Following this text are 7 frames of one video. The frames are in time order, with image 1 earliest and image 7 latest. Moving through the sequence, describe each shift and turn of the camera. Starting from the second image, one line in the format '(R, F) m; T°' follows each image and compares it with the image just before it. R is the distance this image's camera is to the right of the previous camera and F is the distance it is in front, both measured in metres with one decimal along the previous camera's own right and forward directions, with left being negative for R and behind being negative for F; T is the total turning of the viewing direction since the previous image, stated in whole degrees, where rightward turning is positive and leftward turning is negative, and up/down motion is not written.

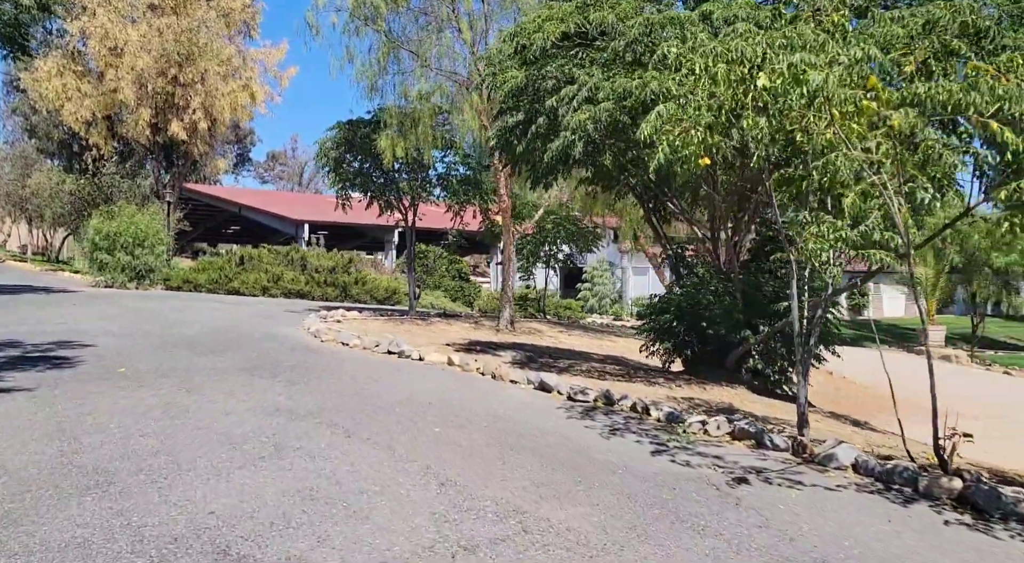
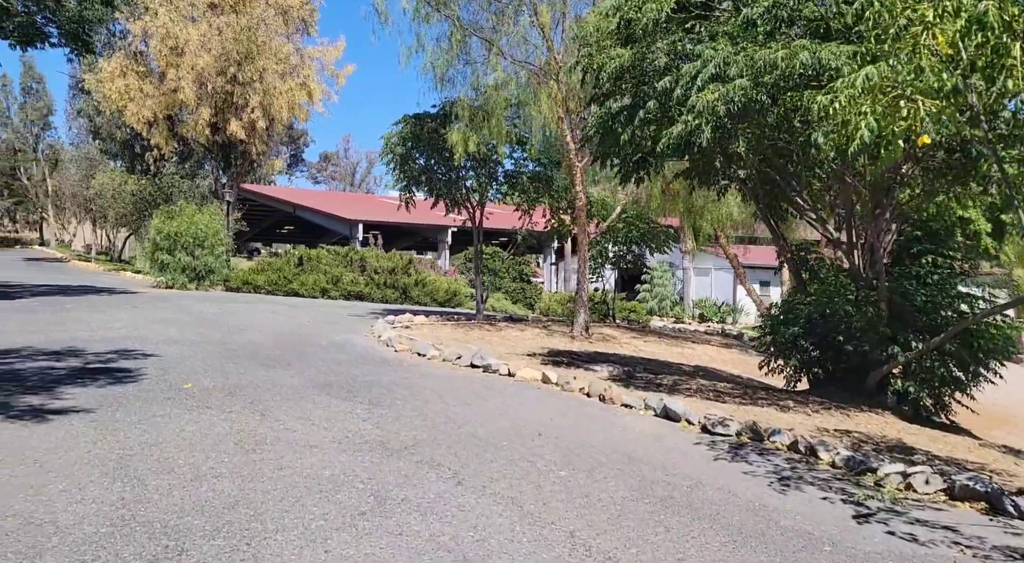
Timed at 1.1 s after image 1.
(-0.6, +0.9) m; -4°
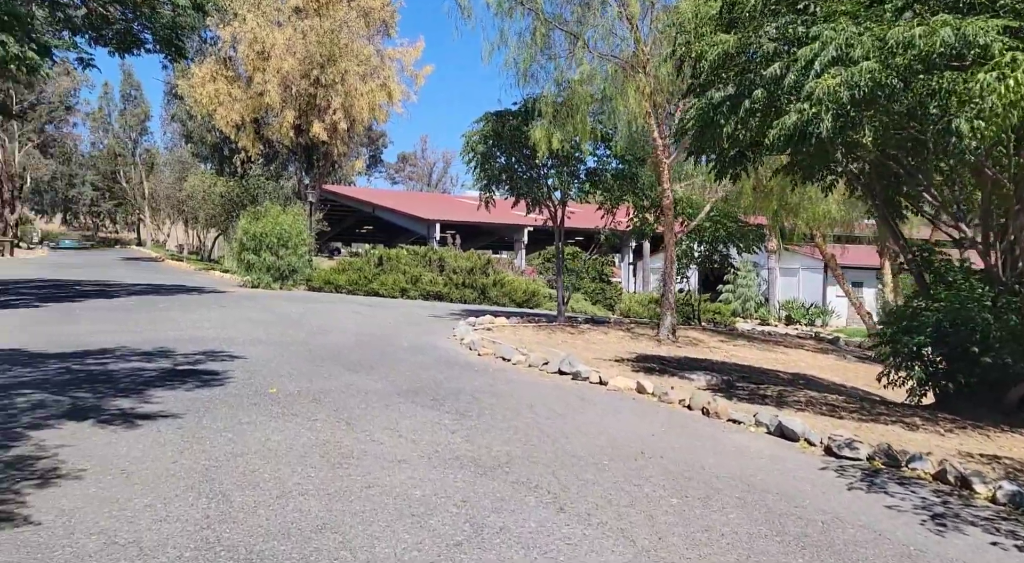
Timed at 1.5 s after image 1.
(-0.2, +0.4) m; -6°
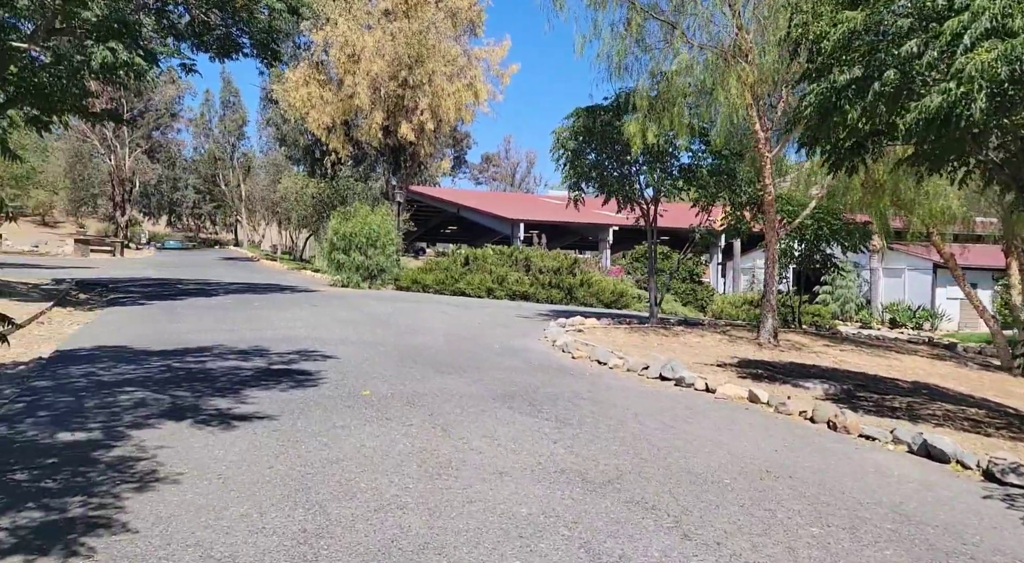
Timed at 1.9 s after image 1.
(-0.2, +0.3) m; -6°
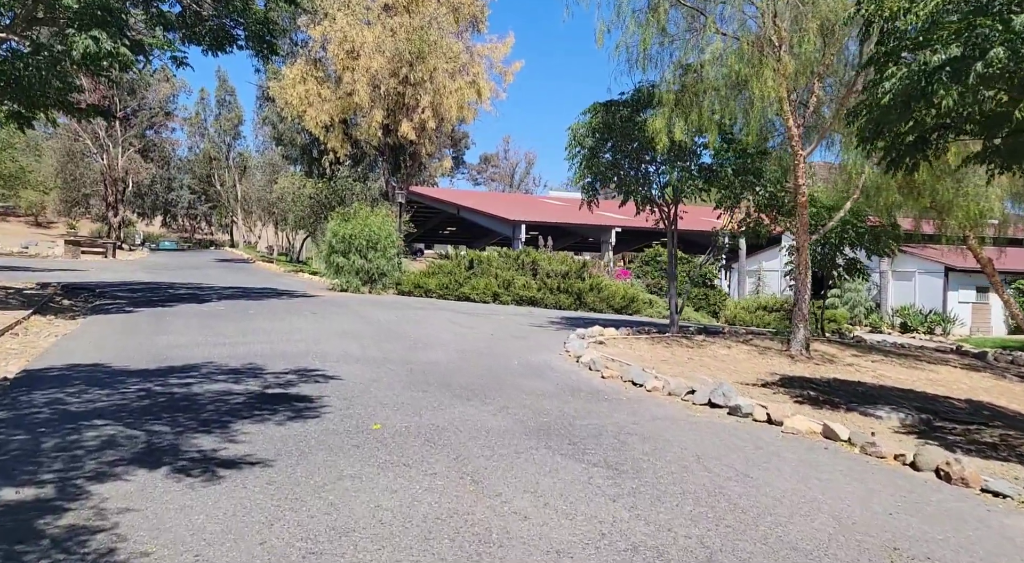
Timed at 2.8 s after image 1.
(-0.3, +0.9) m; 0°
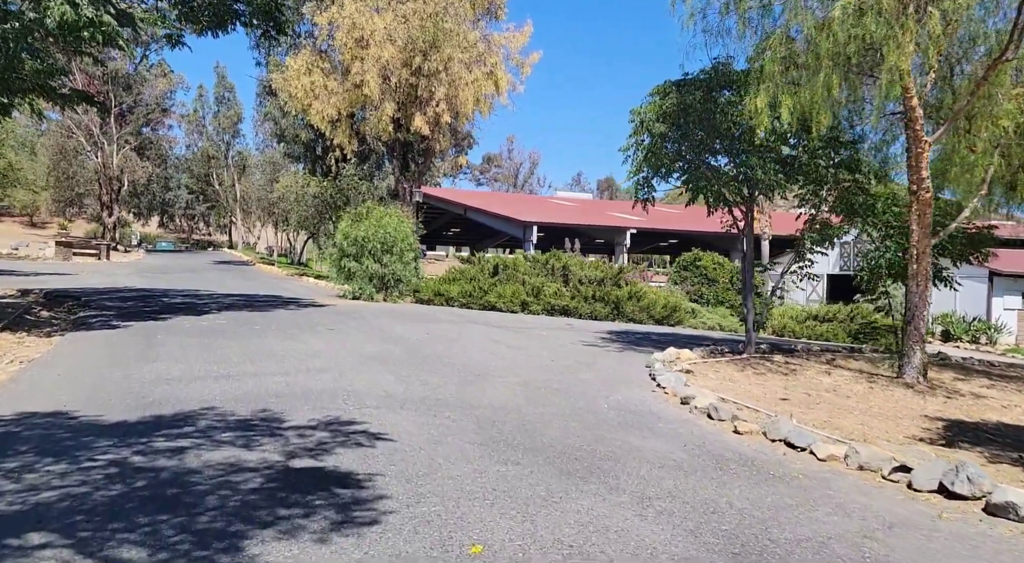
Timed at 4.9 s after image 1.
(-0.8, +2.0) m; 0°
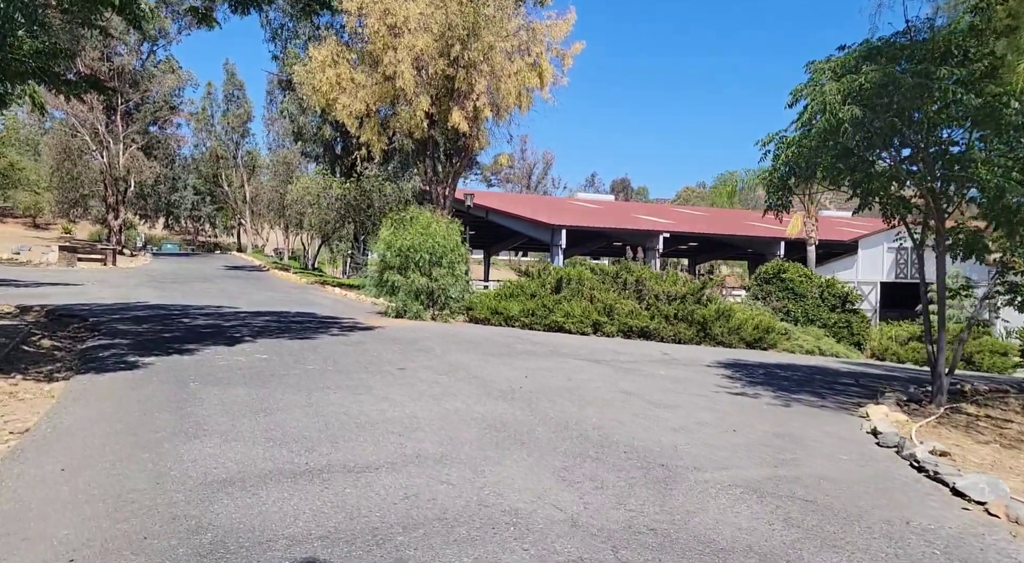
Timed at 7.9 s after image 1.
(-1.6, +2.6) m; 0°
